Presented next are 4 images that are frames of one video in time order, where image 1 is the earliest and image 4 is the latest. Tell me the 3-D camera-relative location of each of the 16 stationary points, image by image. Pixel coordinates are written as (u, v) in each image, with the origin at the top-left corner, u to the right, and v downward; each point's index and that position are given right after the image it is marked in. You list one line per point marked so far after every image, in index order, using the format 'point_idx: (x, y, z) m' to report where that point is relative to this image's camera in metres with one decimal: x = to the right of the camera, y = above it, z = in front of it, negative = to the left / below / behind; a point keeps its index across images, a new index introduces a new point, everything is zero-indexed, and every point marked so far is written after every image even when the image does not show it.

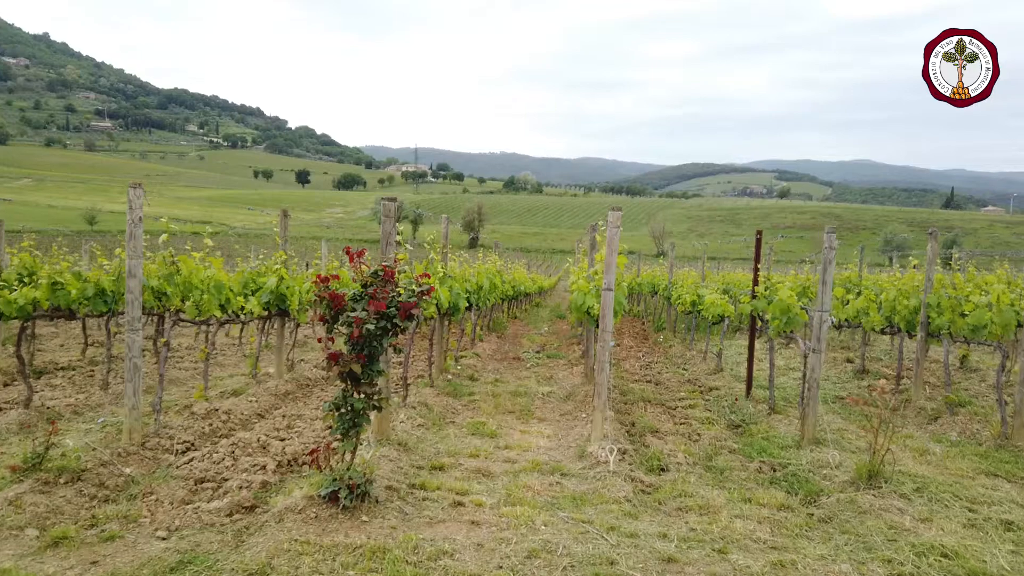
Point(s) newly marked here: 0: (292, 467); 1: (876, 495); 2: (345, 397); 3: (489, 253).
0: (-2.0, -1.7, +5.2) m
1: (+3.0, -1.7, +4.6) m
2: (-1.3, -0.8, +4.3) m
3: (-0.6, +0.9, +14.2) m
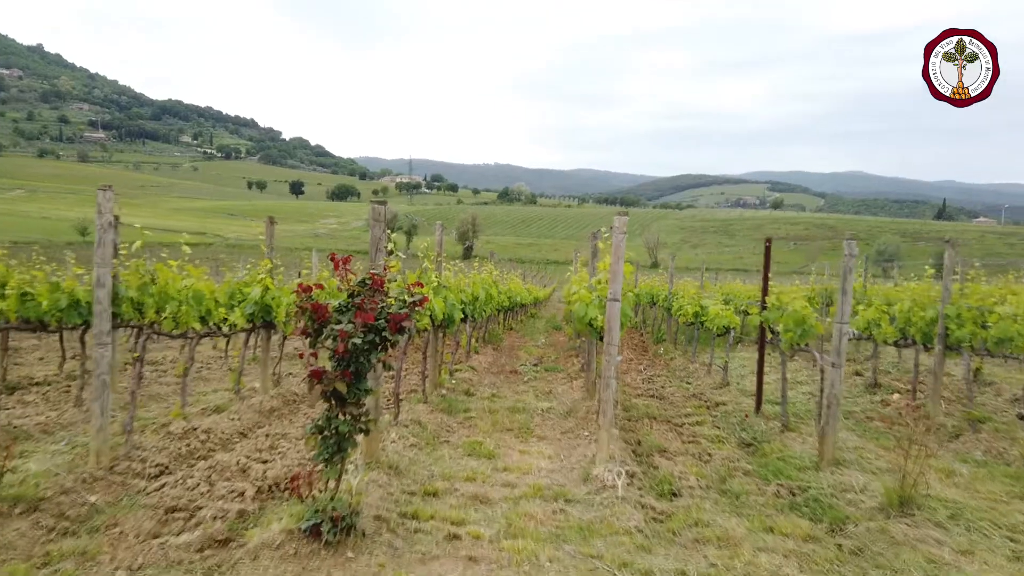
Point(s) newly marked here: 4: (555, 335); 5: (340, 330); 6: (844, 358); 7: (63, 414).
0: (-2.1, -1.8, +4.8) m
1: (+3.0, -1.8, +4.2) m
2: (-1.3, -0.9, +3.9) m
3: (-0.7, +0.6, +13.9) m
4: (+1.3, -1.5, +17.8) m
5: (-1.1, -0.3, +3.7) m
6: (+3.1, -0.7, +5.3) m
7: (-5.9, -1.7, +7.4) m
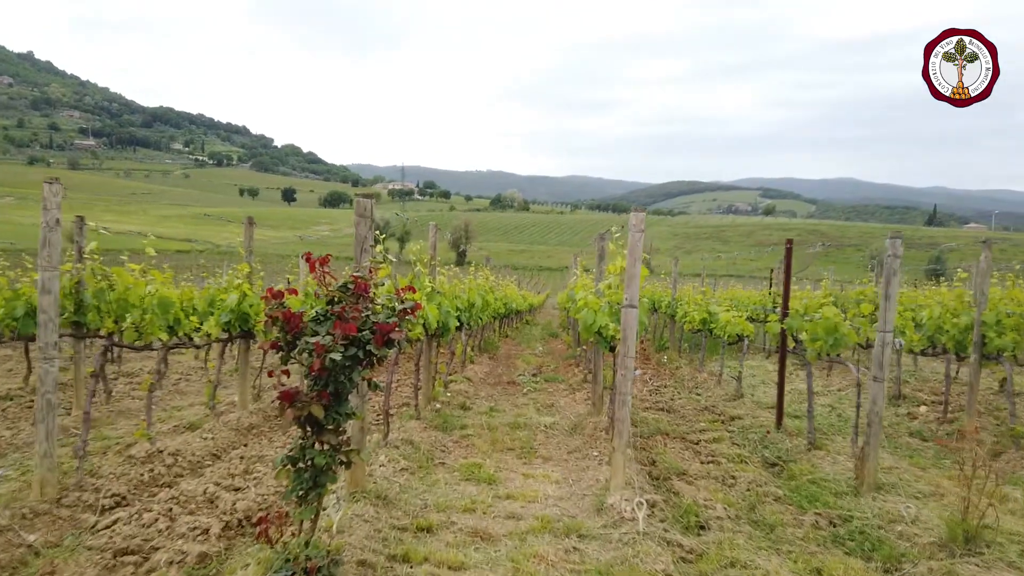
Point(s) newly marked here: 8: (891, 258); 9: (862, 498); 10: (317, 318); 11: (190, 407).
0: (-2.0, -1.8, +4.2) m
1: (+3.0, -1.8, +3.6) m
2: (-1.2, -0.9, +3.3) m
3: (-0.8, +0.5, +13.3) m
4: (+1.2, -1.7, +17.2) m
5: (-1.1, -0.3, +3.1) m
6: (+3.2, -0.7, +4.7) m
7: (-5.9, -1.7, +6.7) m
8: (+3.1, +0.2, +4.6) m
9: (+3.0, -1.8, +4.8) m
10: (-1.2, -0.2, +3.4) m
11: (-4.5, -1.6, +7.8) m
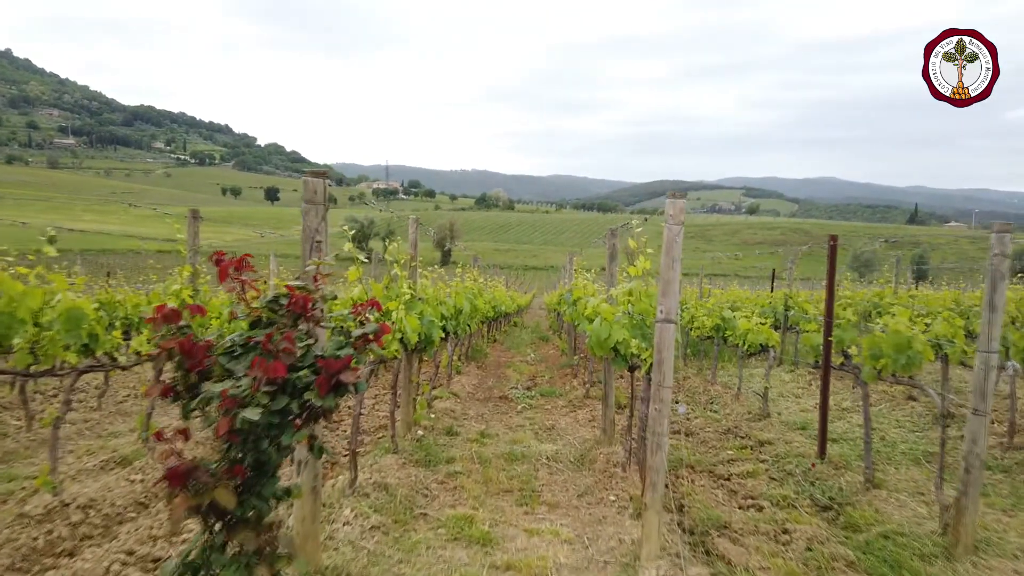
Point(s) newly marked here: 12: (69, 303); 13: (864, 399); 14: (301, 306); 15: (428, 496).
0: (-2.0, -1.9, +3.0) m
1: (+3.1, -1.8, +2.6) m
2: (-1.2, -1.0, +2.2) m
3: (-1.0, +0.4, +12.2) m
4: (+0.9, -1.7, +16.2) m
5: (-1.0, -0.4, +2.0) m
6: (+3.2, -0.8, +3.7) m
7: (-6.0, -1.8, +5.5) m
8: (+3.1, +0.2, +3.6) m
9: (+3.0, -1.8, +3.8) m
10: (-1.1, -0.3, +2.2) m
11: (-4.5, -1.7, +6.6) m
12: (-3.5, -0.1, +4.5) m
13: (+3.4, -1.1, +5.6) m
14: (-0.9, -0.1, +2.3) m
15: (-0.7, -1.8, +4.8) m
